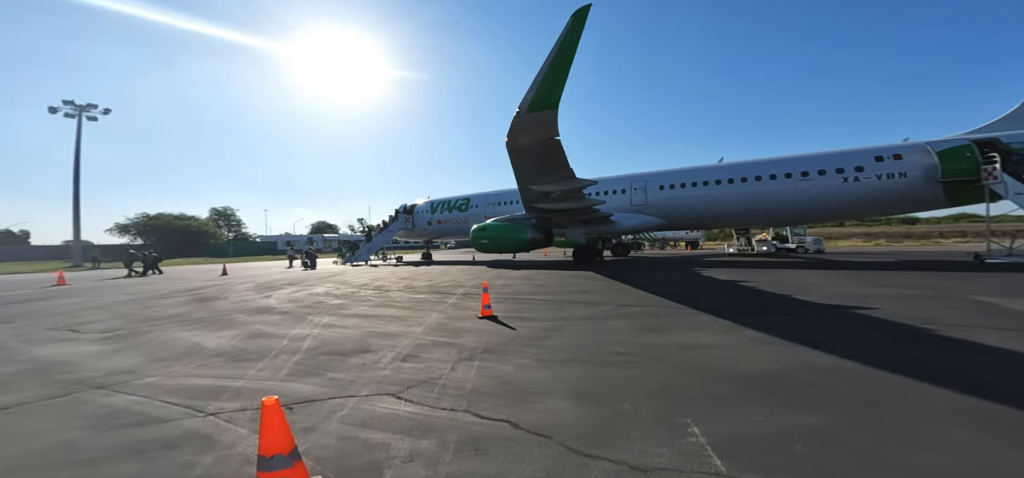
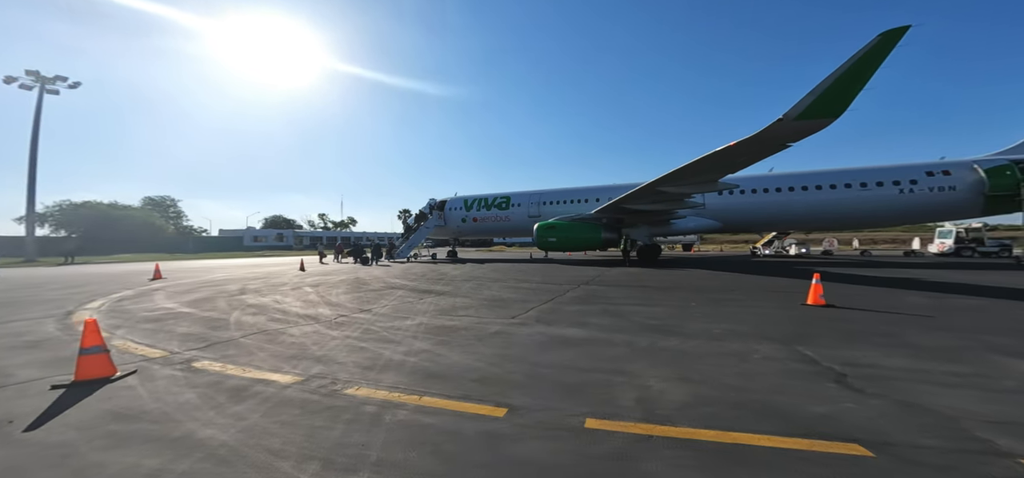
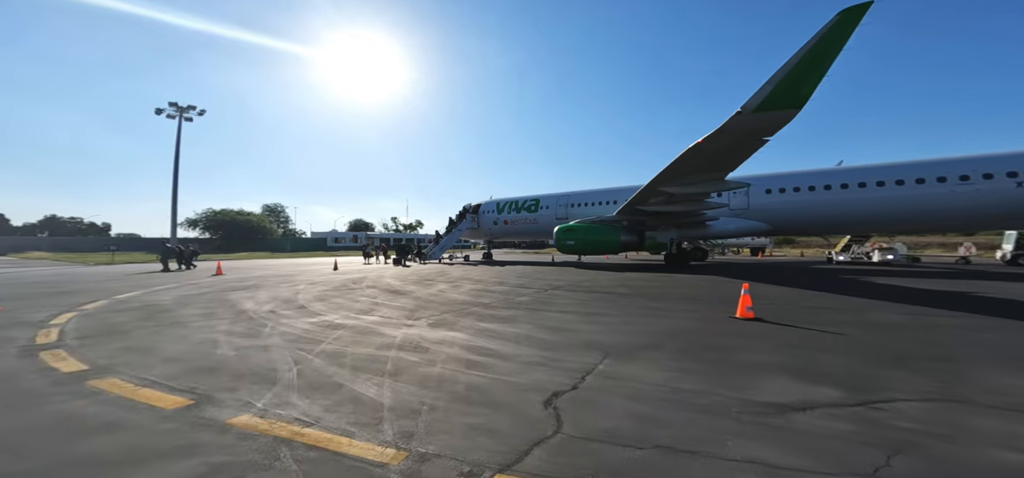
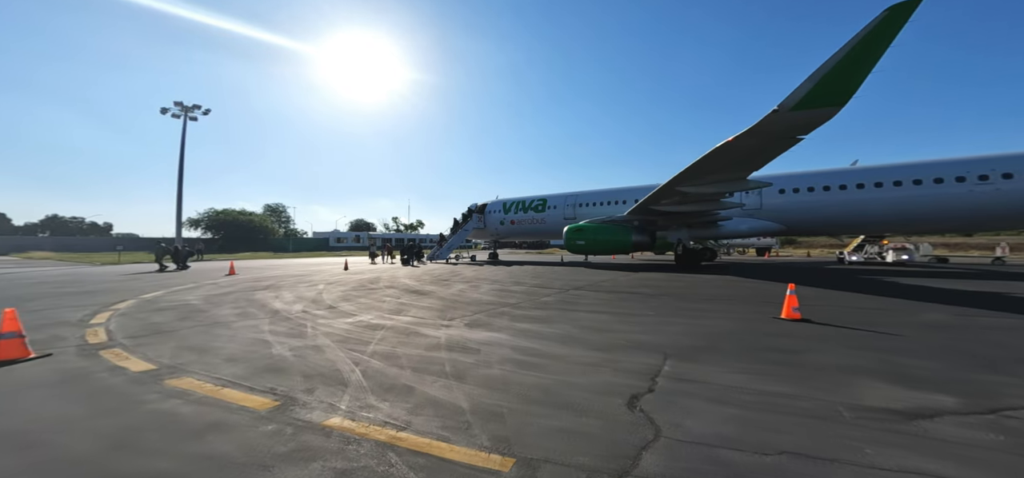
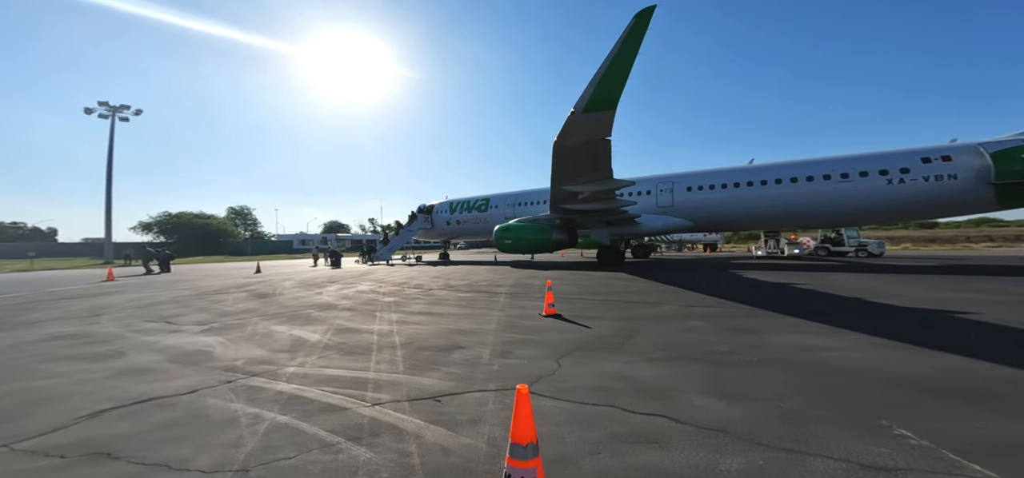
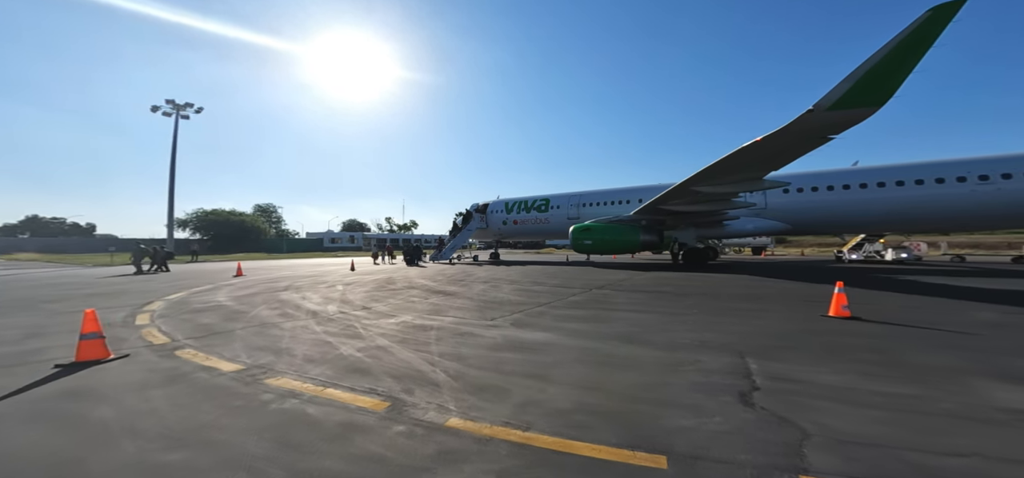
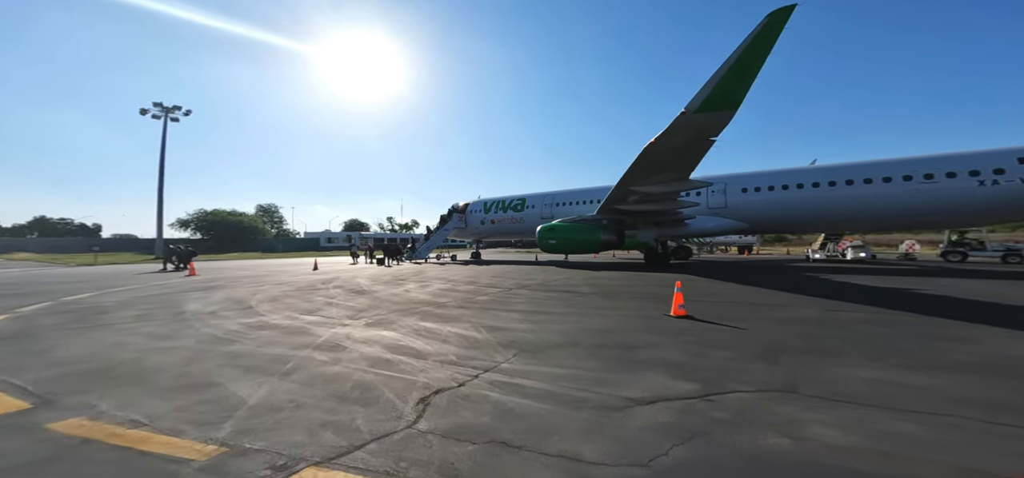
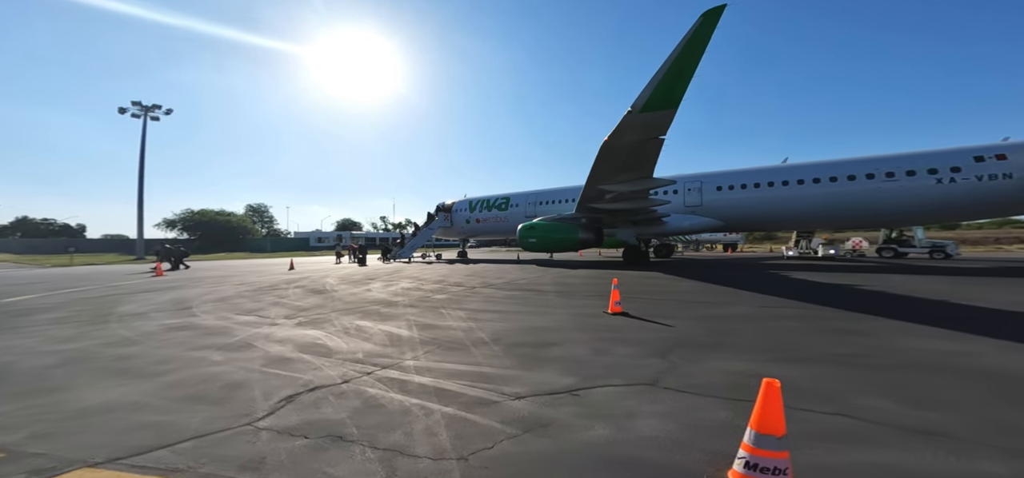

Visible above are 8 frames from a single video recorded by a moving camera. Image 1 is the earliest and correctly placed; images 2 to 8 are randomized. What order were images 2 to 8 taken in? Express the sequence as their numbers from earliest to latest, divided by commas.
5, 8, 7, 3, 4, 6, 2
